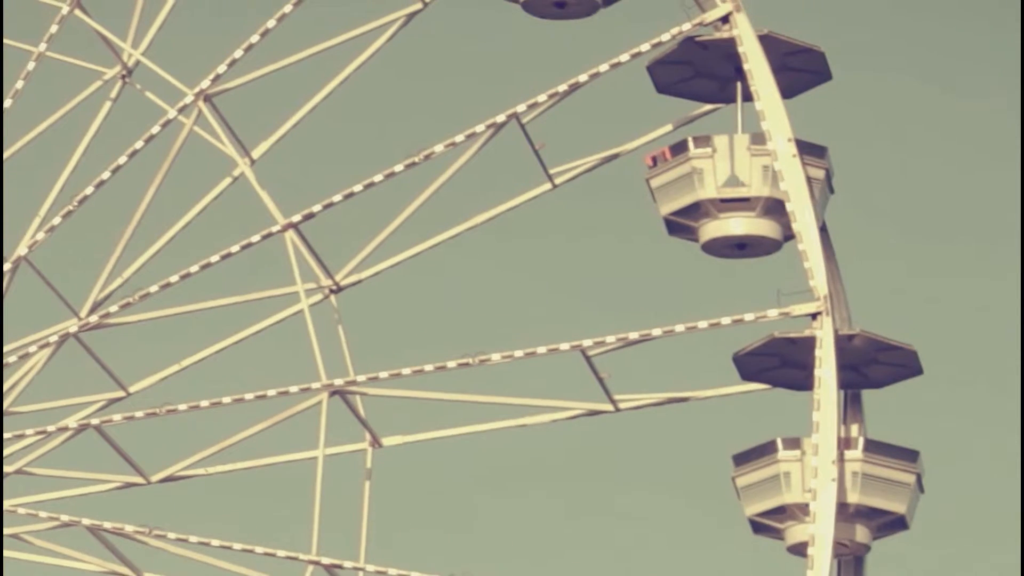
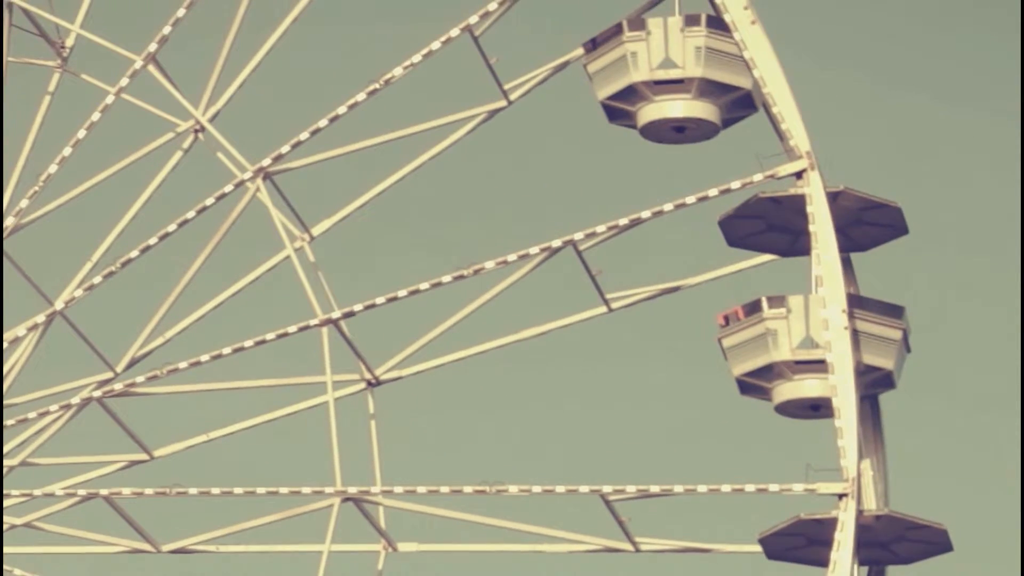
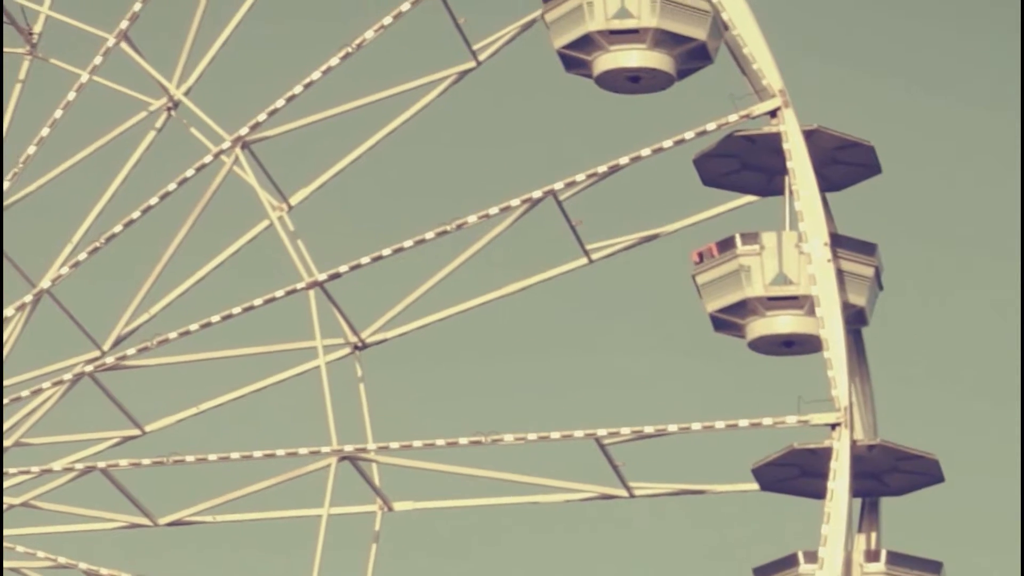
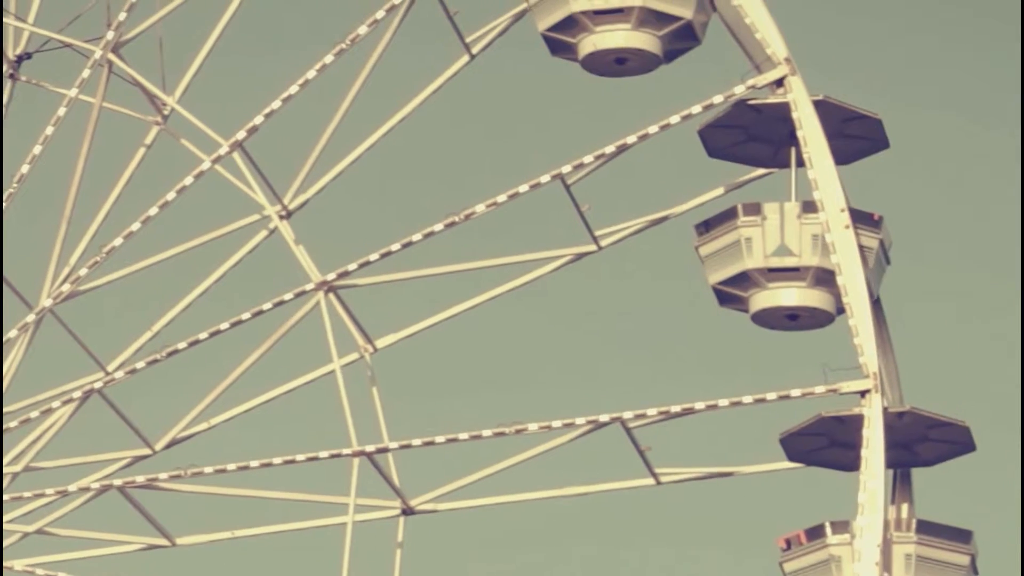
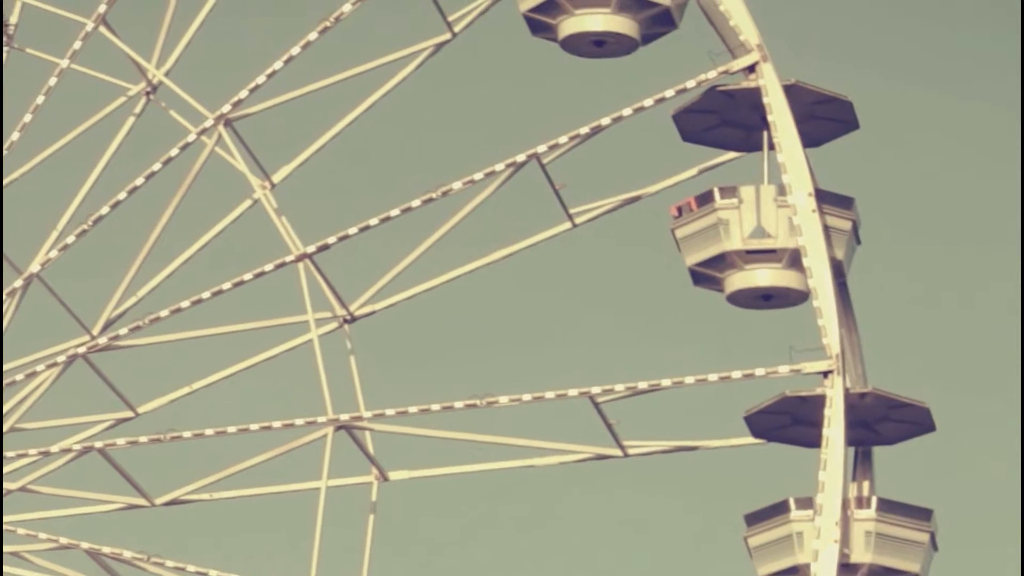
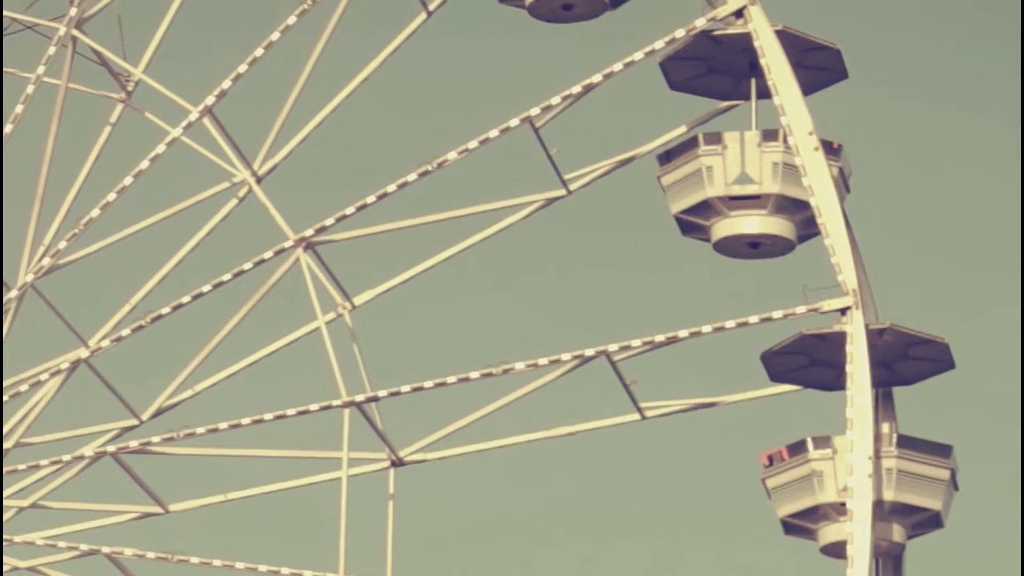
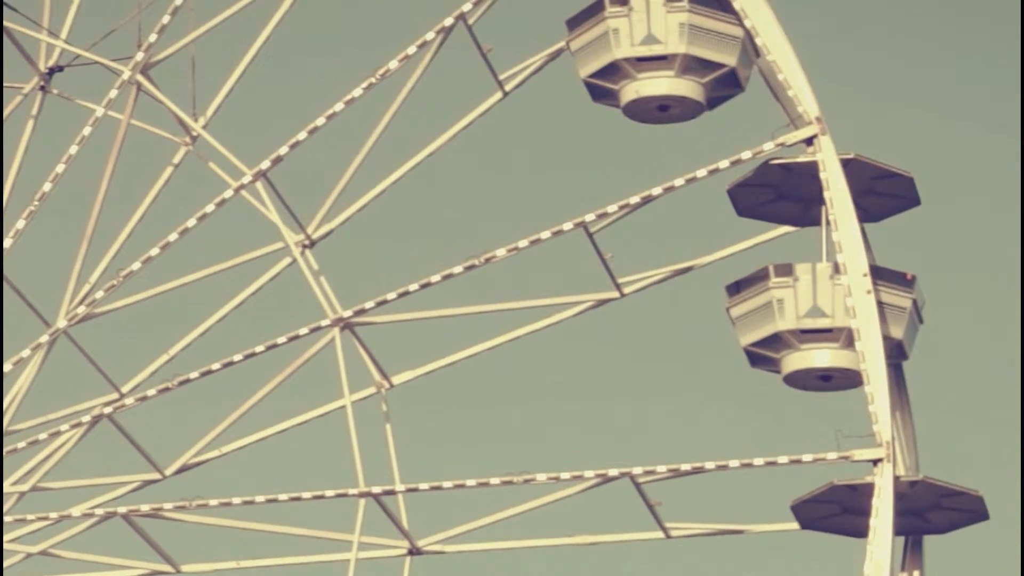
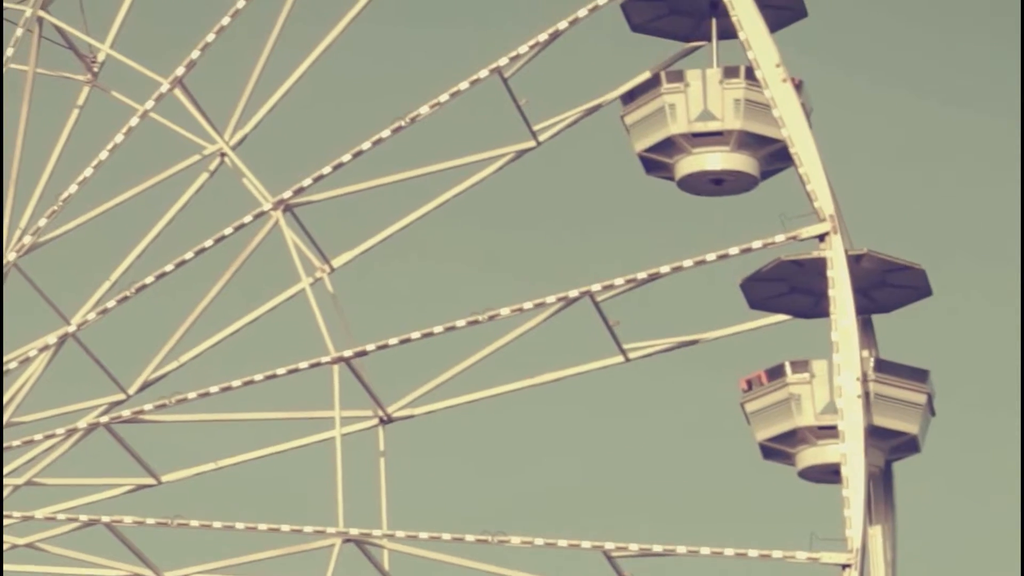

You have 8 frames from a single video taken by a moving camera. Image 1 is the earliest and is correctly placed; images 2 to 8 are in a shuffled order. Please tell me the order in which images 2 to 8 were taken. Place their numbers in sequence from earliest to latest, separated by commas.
5, 3, 2, 8, 6, 4, 7
